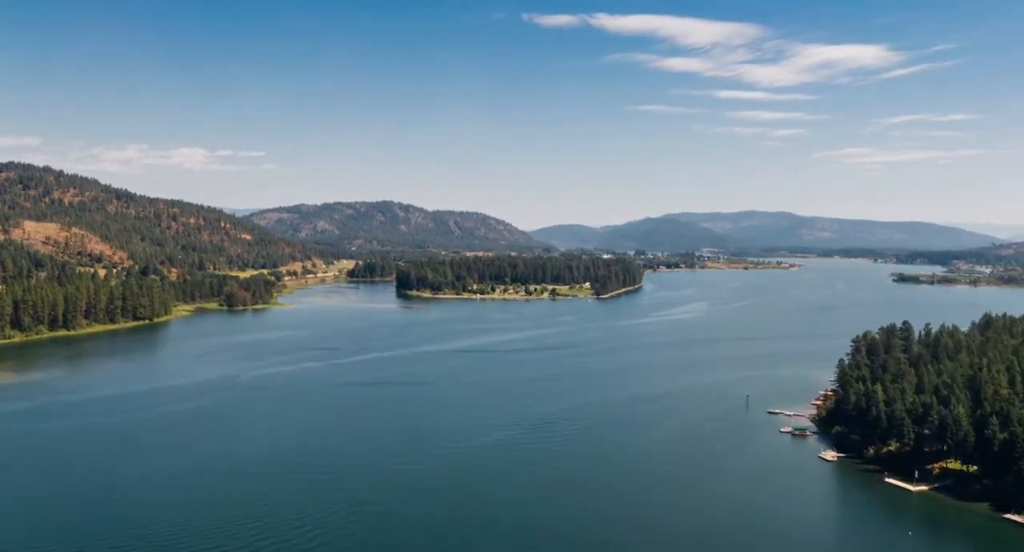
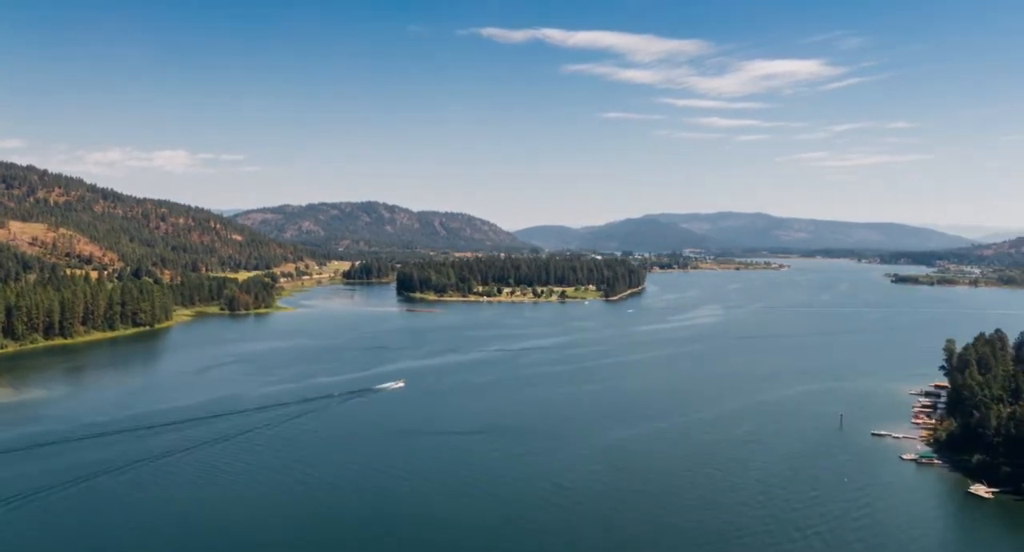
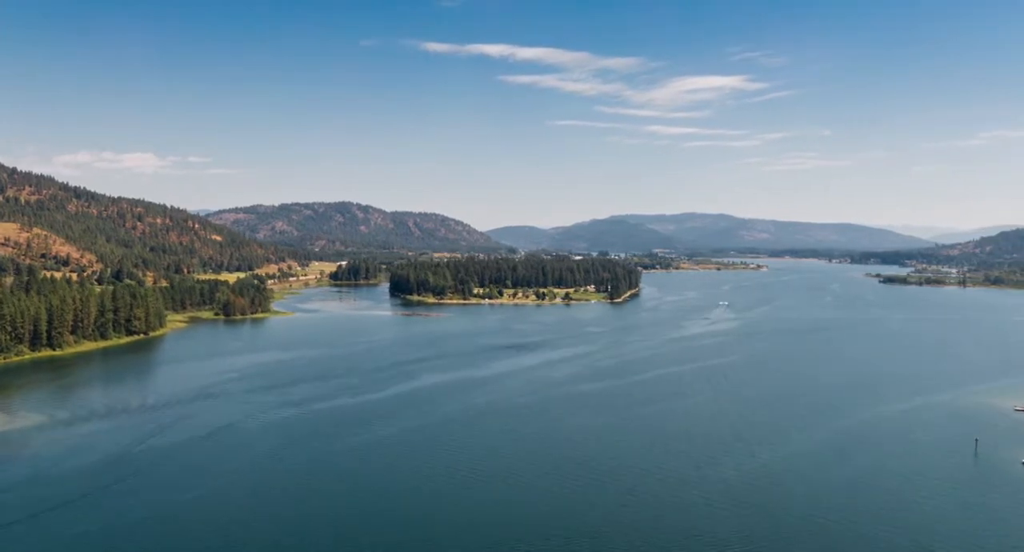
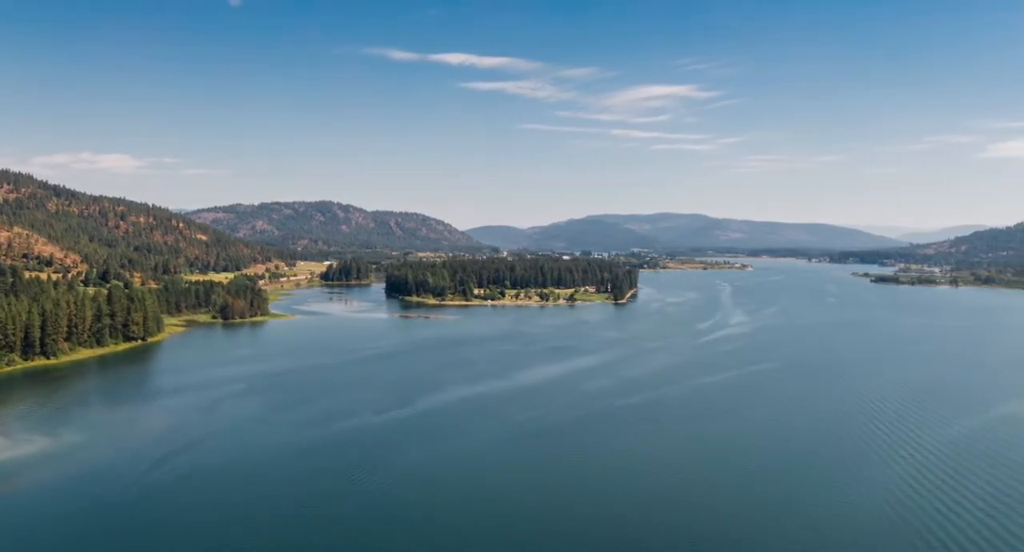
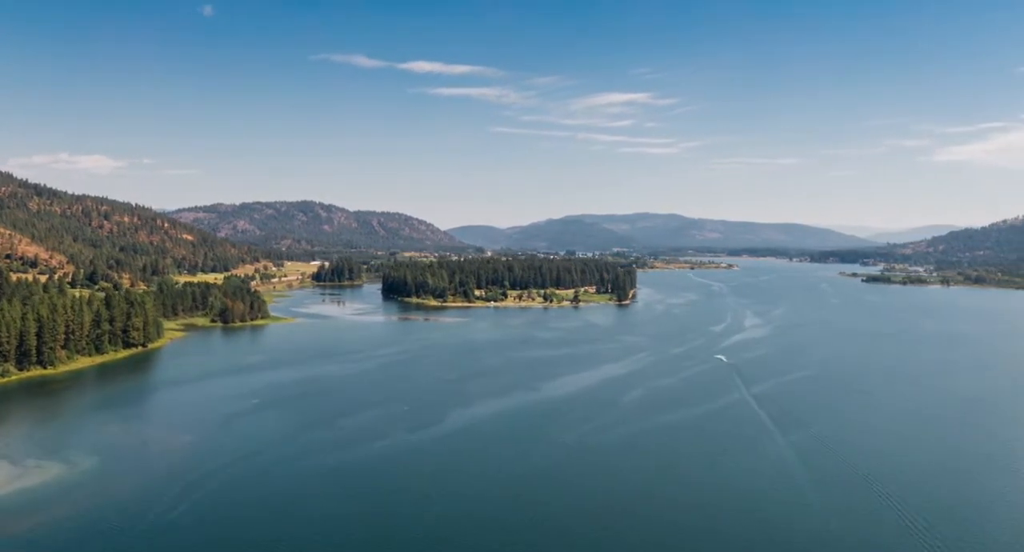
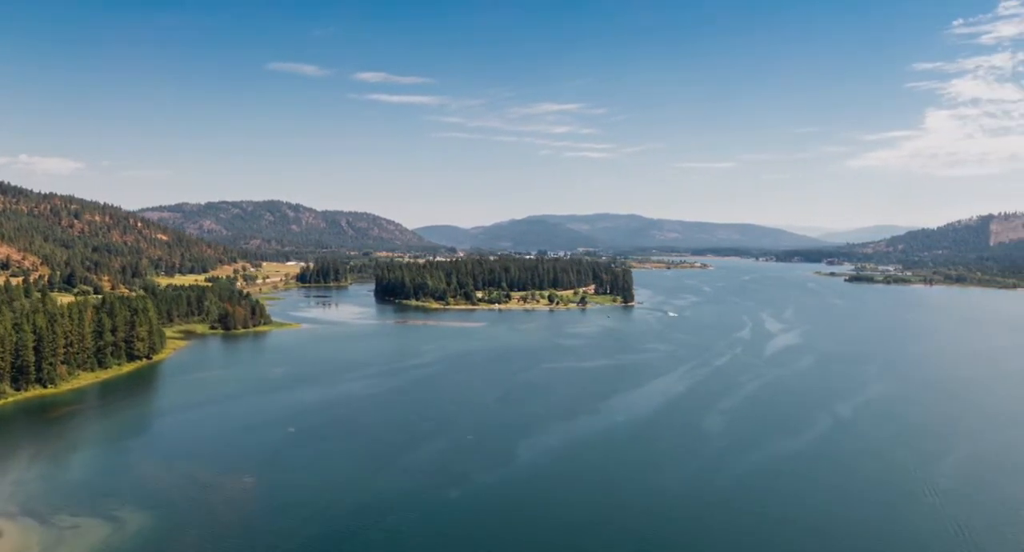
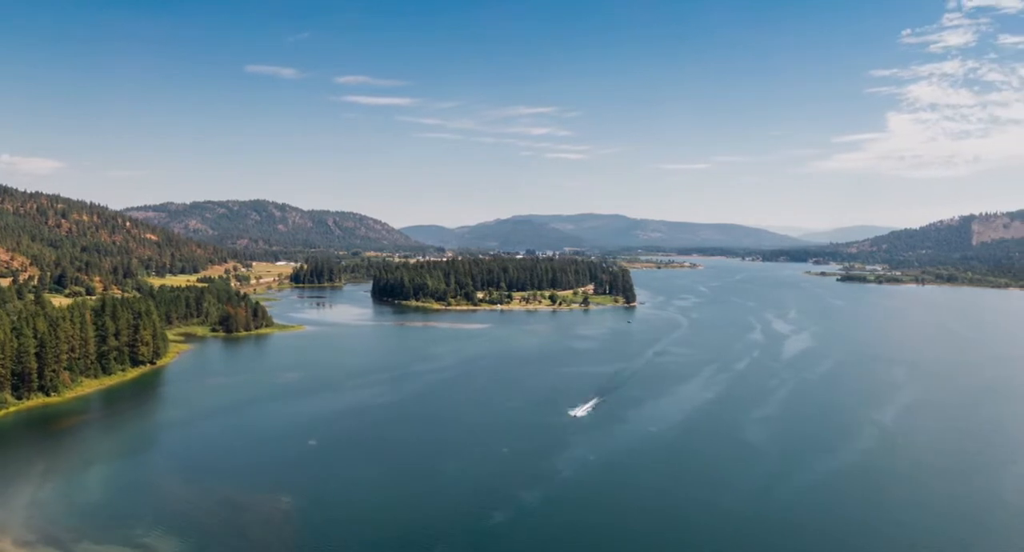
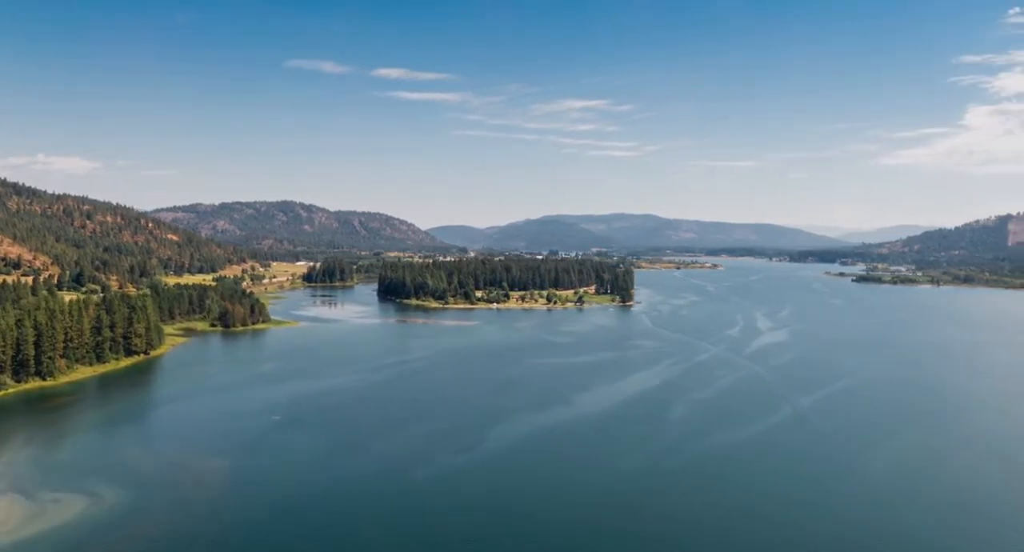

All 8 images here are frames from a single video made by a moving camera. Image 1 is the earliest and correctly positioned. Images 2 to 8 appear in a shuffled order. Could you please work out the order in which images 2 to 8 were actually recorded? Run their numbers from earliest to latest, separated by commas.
2, 3, 4, 5, 8, 6, 7
